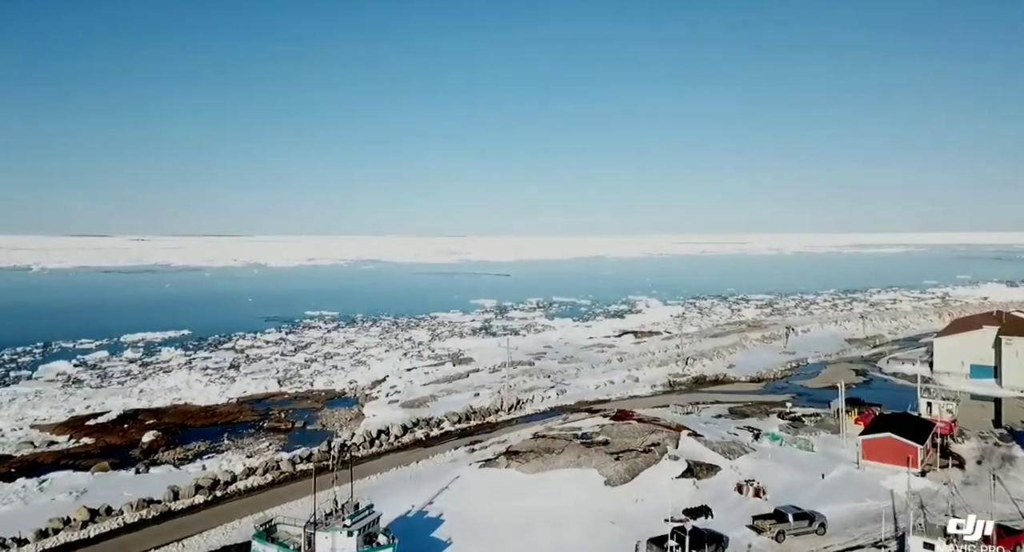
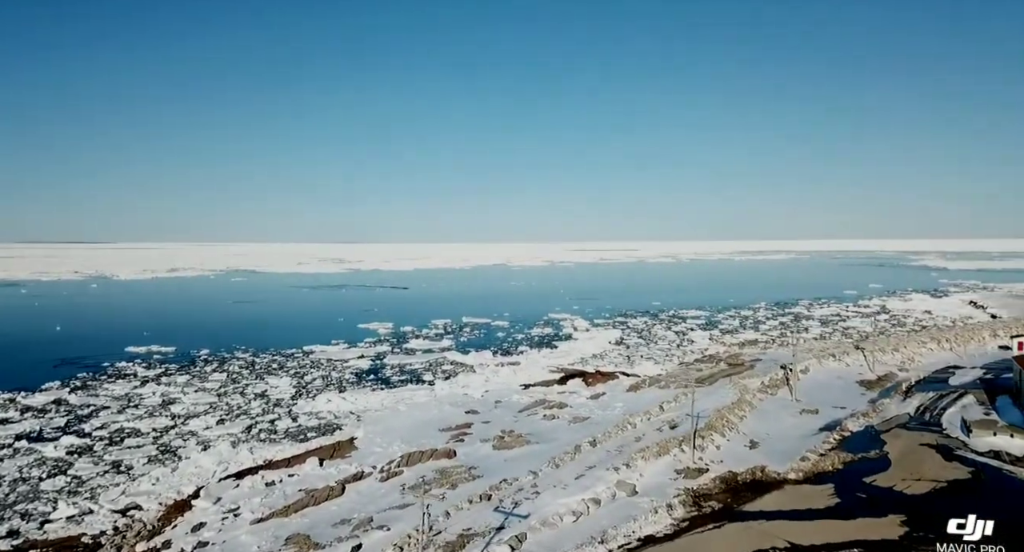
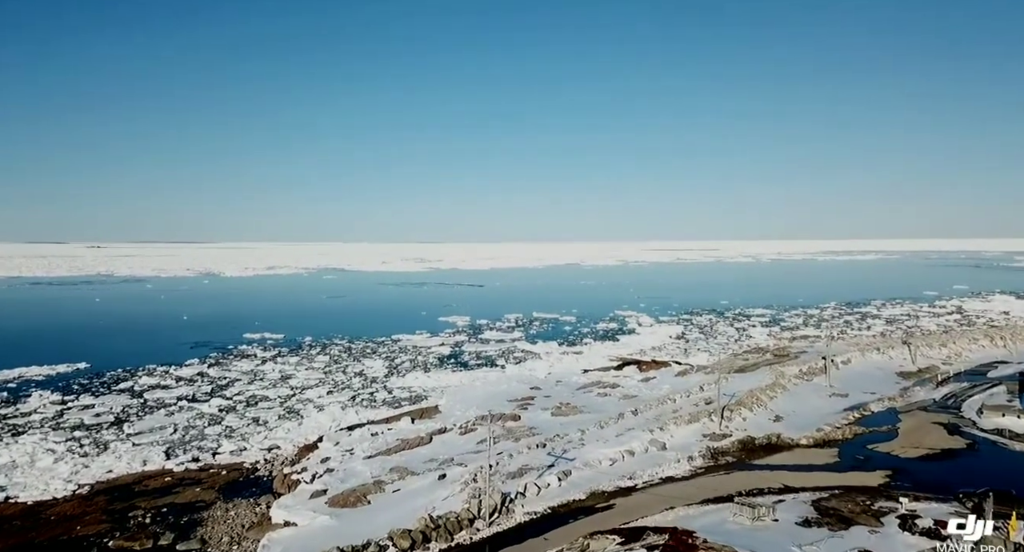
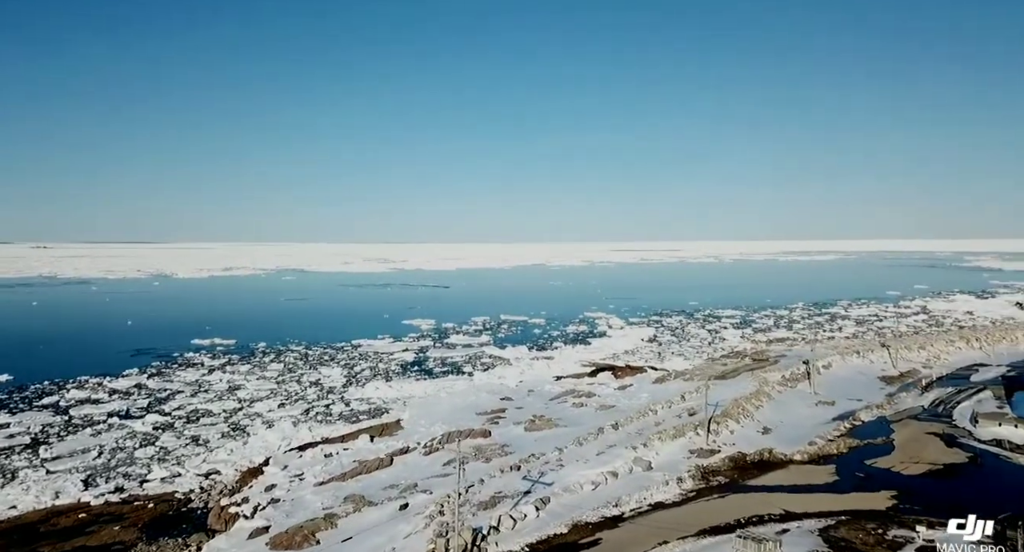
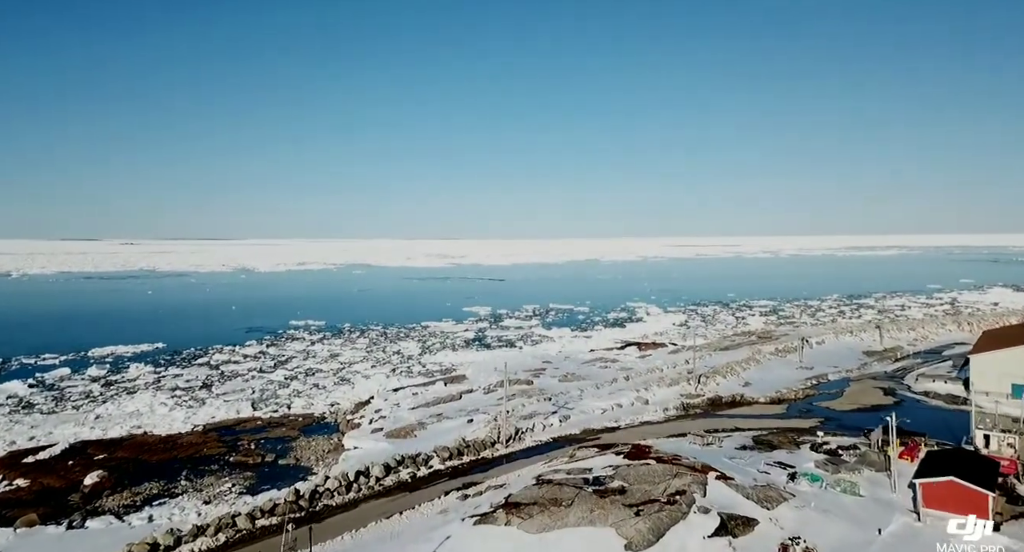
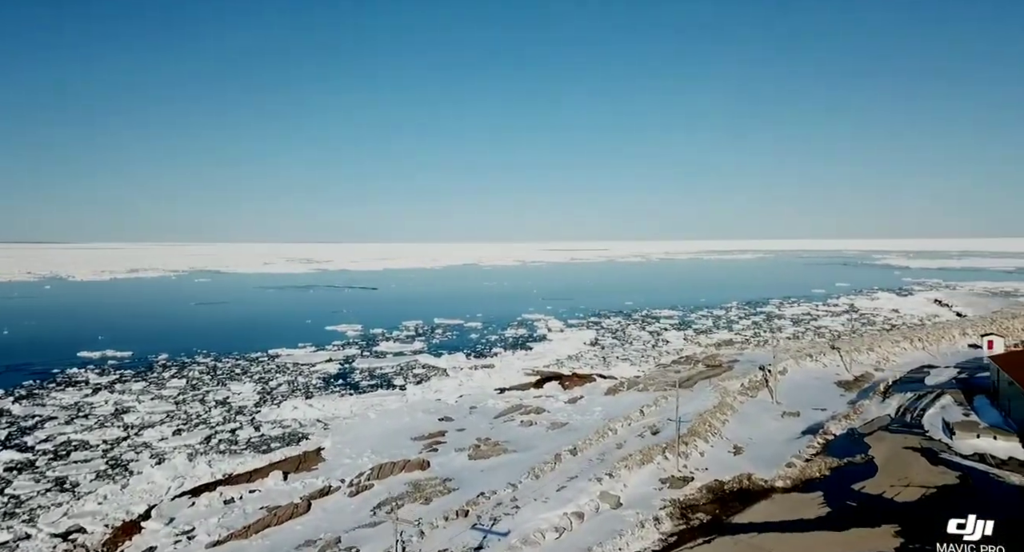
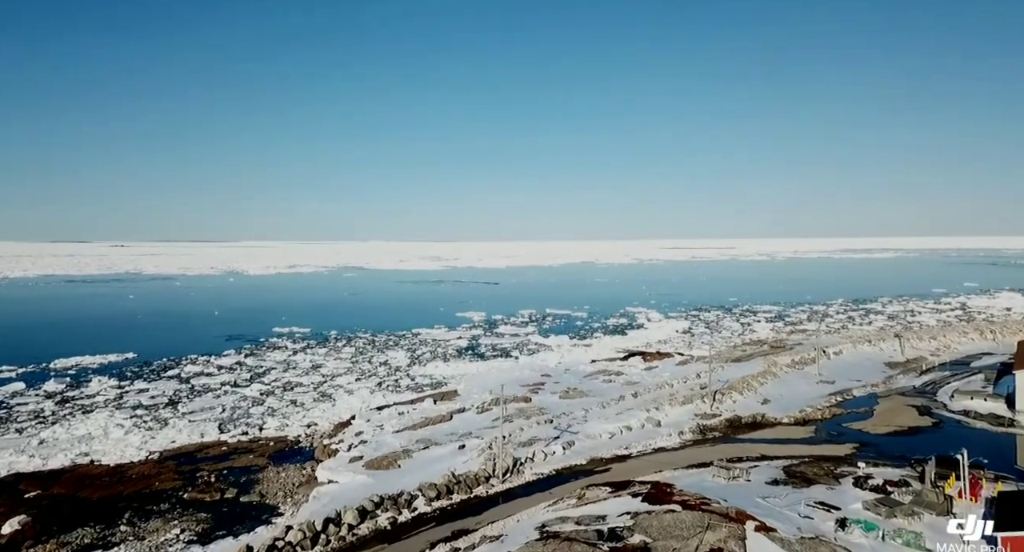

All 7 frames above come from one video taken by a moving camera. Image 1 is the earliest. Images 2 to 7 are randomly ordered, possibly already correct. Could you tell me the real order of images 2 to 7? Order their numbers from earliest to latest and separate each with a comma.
5, 7, 3, 4, 2, 6
